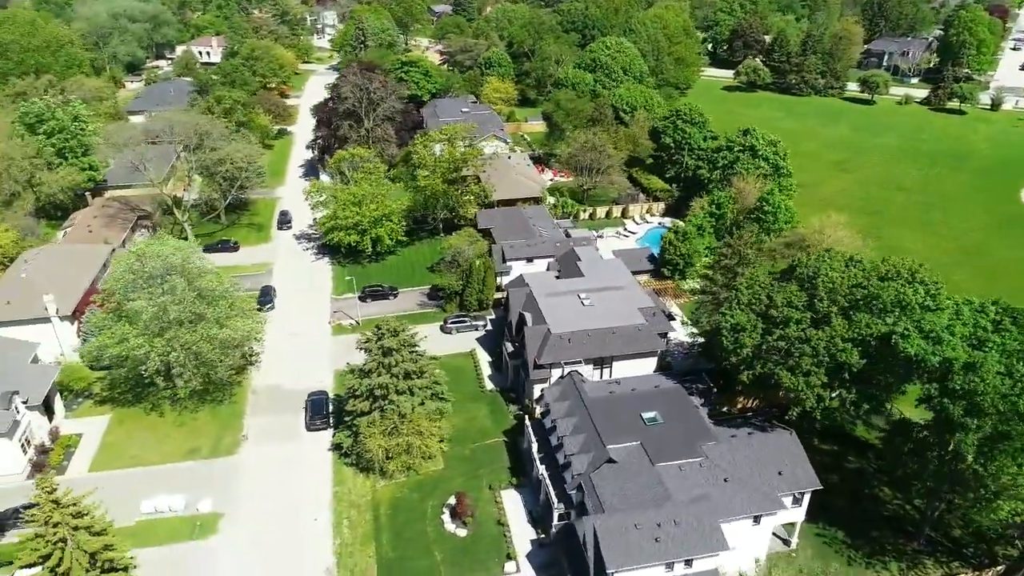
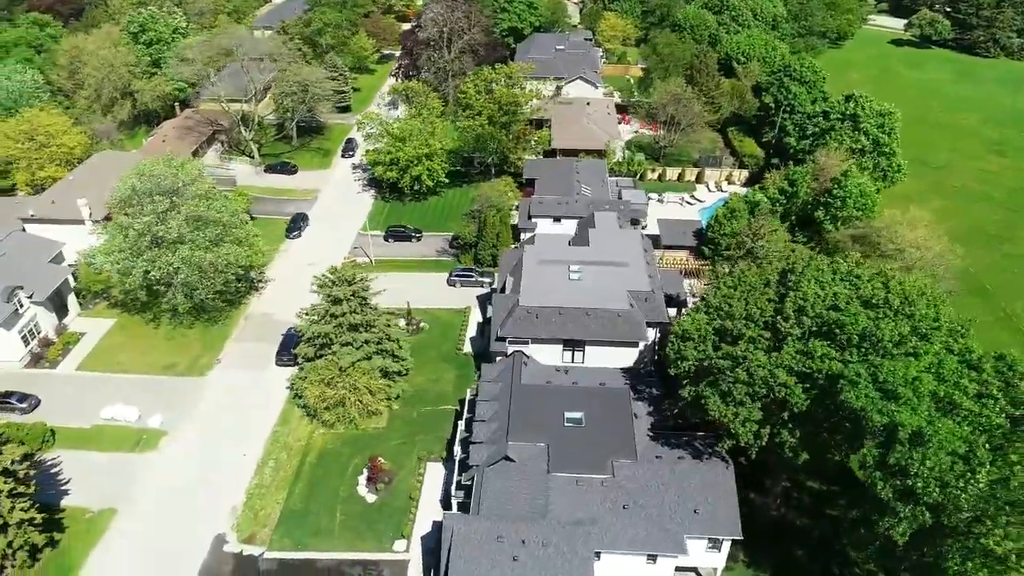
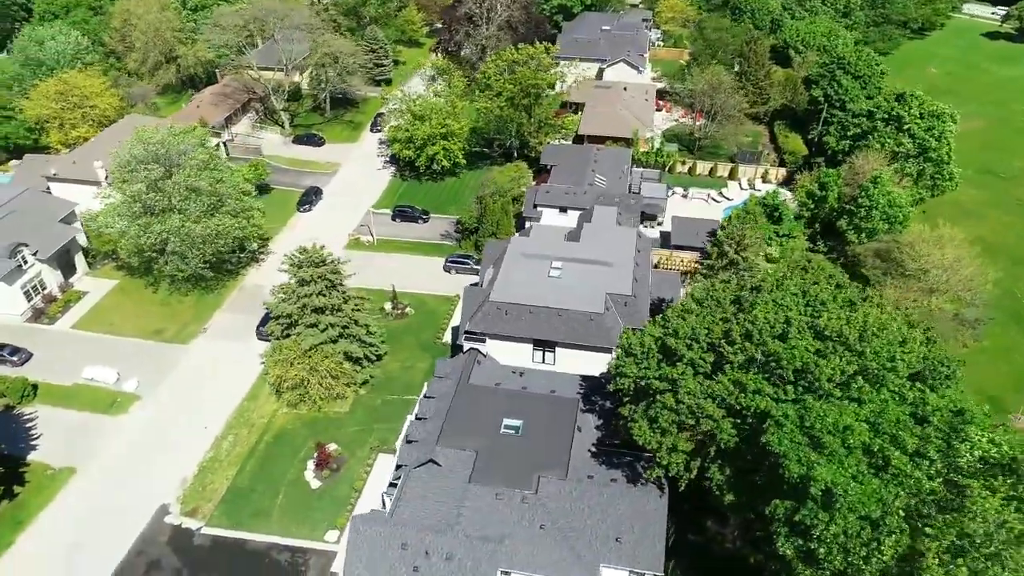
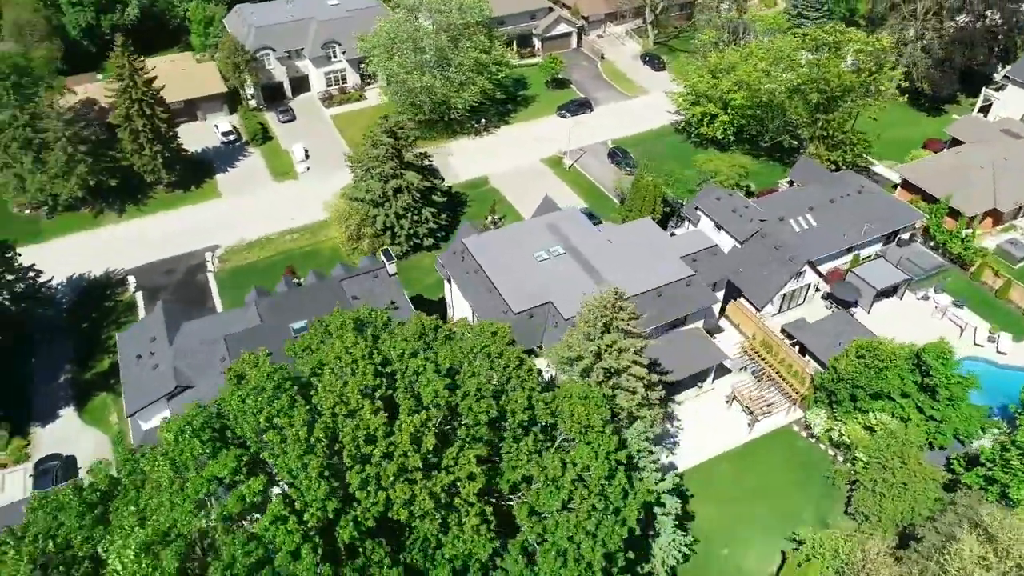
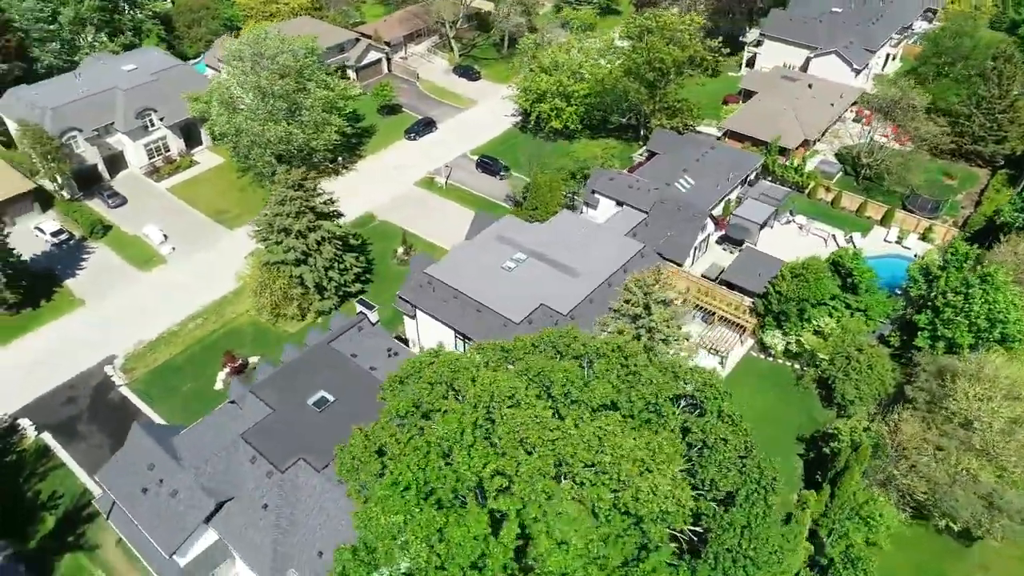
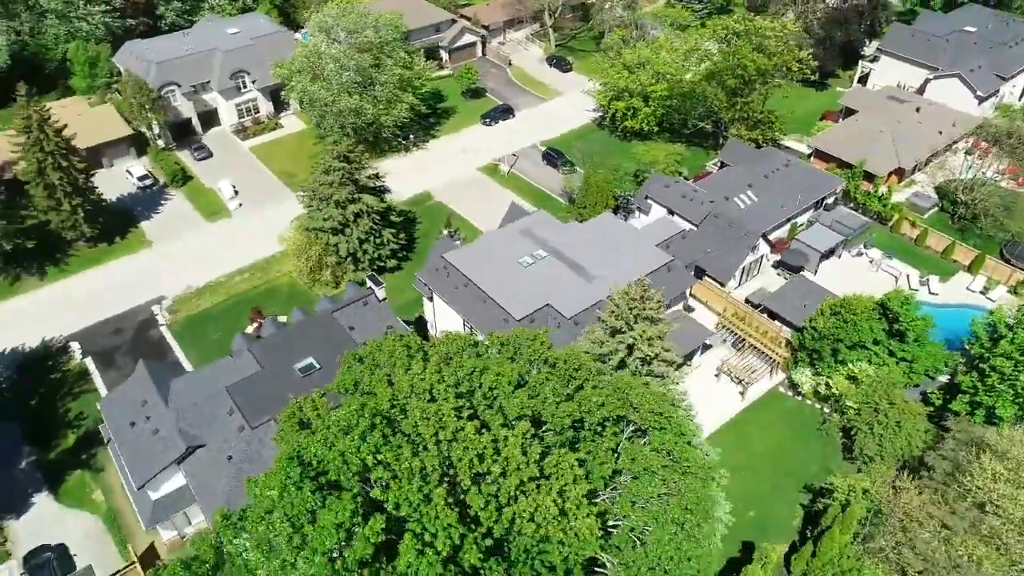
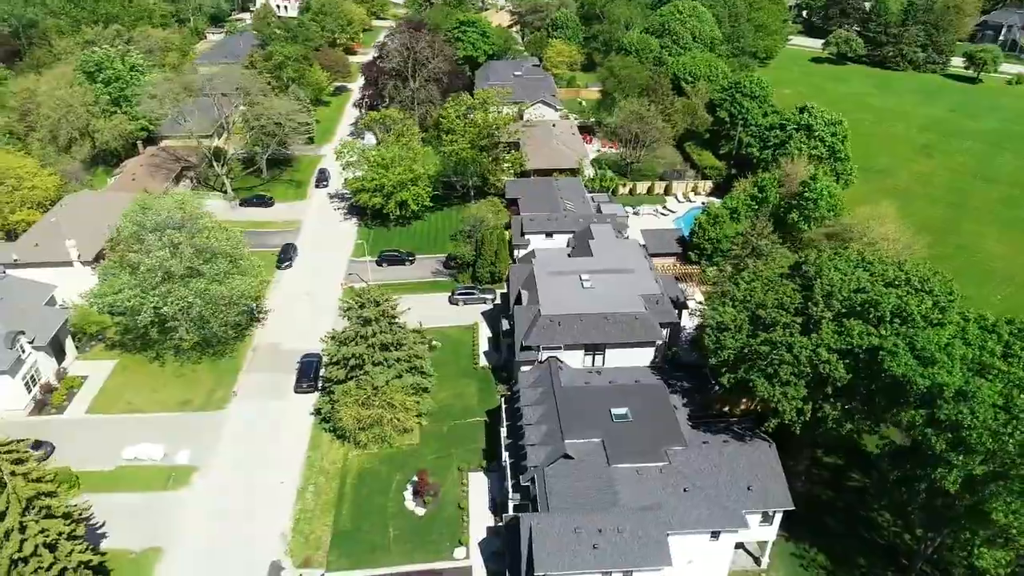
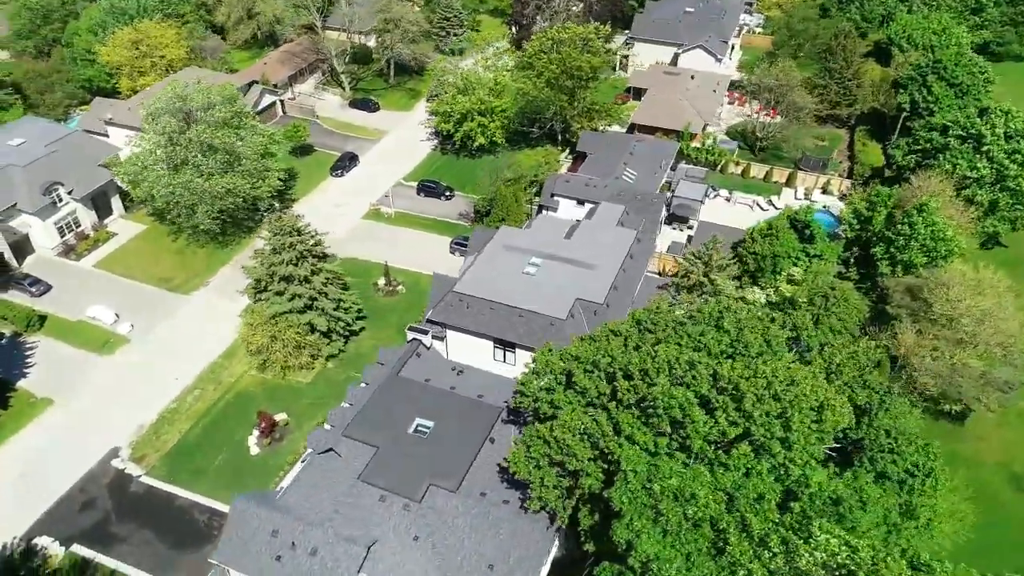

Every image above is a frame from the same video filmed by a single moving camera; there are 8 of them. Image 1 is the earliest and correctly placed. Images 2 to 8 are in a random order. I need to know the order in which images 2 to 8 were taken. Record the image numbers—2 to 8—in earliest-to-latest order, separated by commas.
7, 2, 3, 8, 5, 6, 4
